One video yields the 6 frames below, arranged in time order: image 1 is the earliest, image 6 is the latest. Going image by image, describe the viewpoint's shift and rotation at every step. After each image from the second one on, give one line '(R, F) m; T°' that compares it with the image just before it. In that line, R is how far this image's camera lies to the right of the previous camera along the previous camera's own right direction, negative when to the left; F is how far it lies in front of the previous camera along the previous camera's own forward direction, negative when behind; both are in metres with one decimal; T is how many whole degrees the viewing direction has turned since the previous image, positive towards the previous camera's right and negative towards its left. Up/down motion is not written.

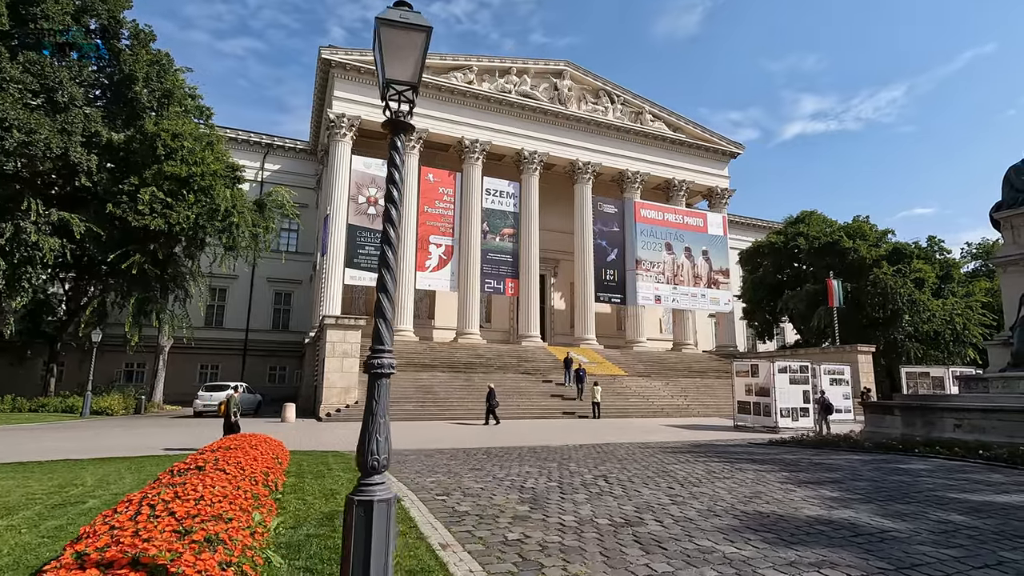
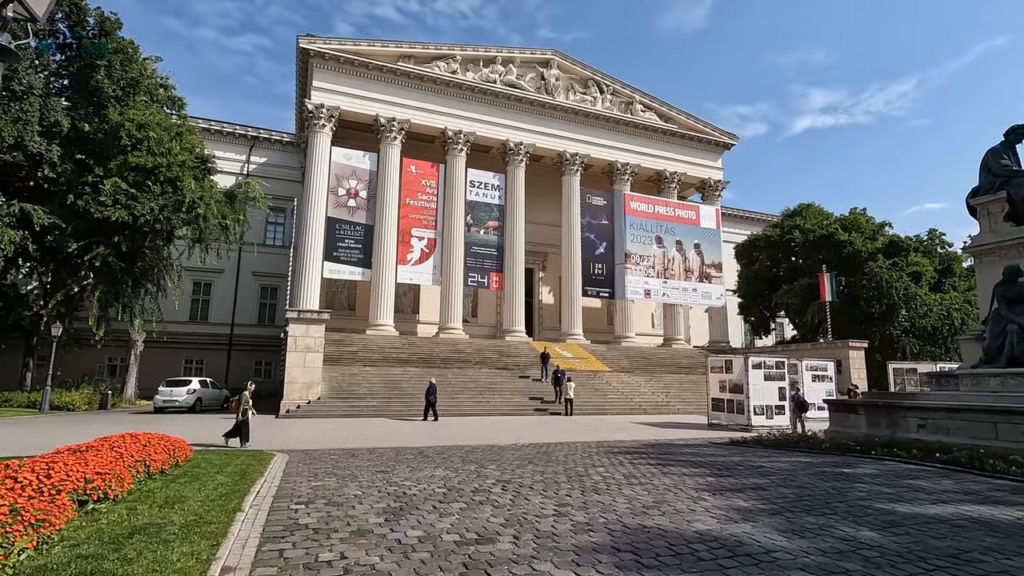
(+1.4, +0.7) m; -1°
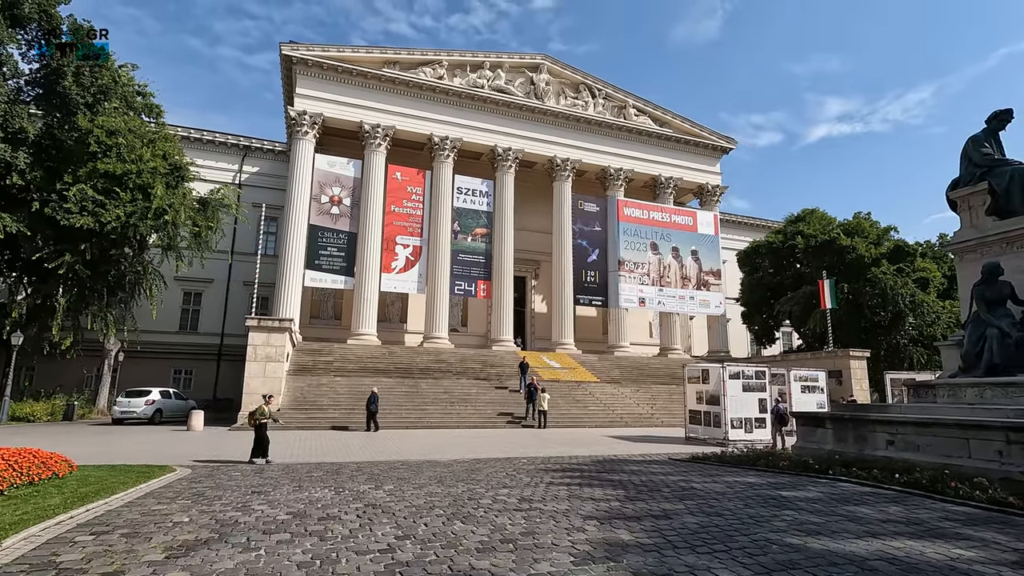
(+1.5, +0.9) m; -1°
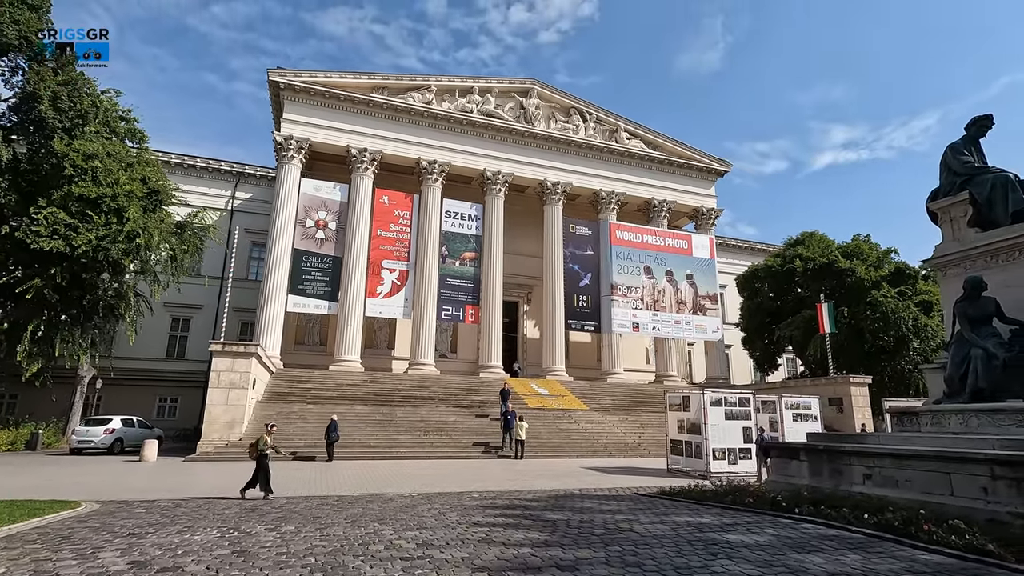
(+1.1, +0.7) m; -1°
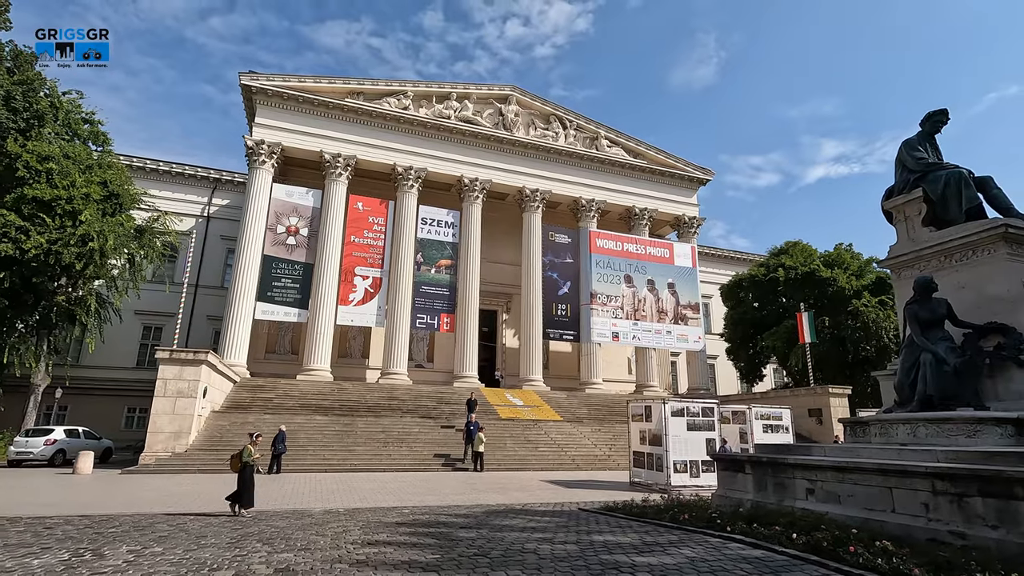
(+1.1, +0.6) m; 0°
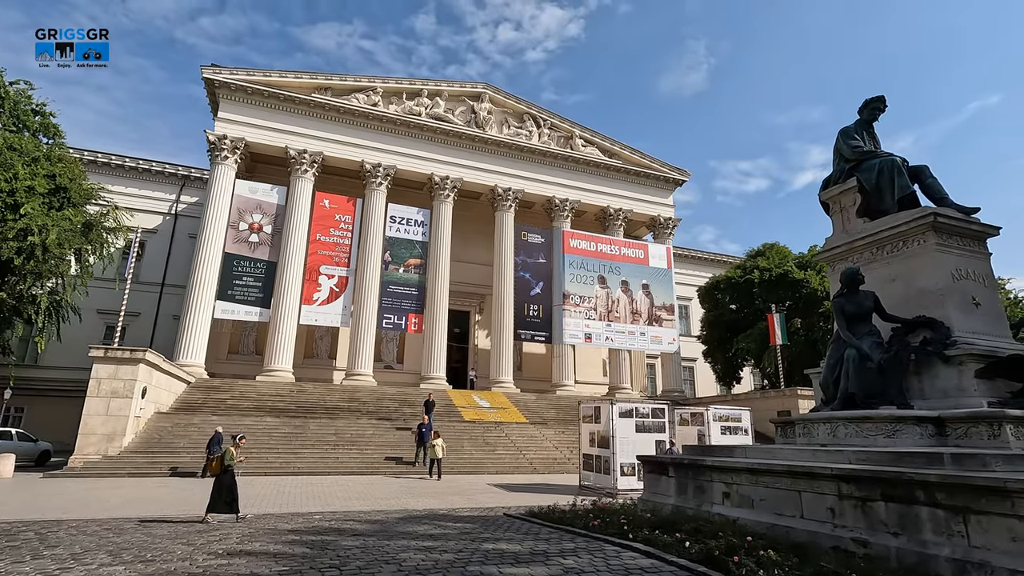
(+1.2, +0.5) m; +1°
